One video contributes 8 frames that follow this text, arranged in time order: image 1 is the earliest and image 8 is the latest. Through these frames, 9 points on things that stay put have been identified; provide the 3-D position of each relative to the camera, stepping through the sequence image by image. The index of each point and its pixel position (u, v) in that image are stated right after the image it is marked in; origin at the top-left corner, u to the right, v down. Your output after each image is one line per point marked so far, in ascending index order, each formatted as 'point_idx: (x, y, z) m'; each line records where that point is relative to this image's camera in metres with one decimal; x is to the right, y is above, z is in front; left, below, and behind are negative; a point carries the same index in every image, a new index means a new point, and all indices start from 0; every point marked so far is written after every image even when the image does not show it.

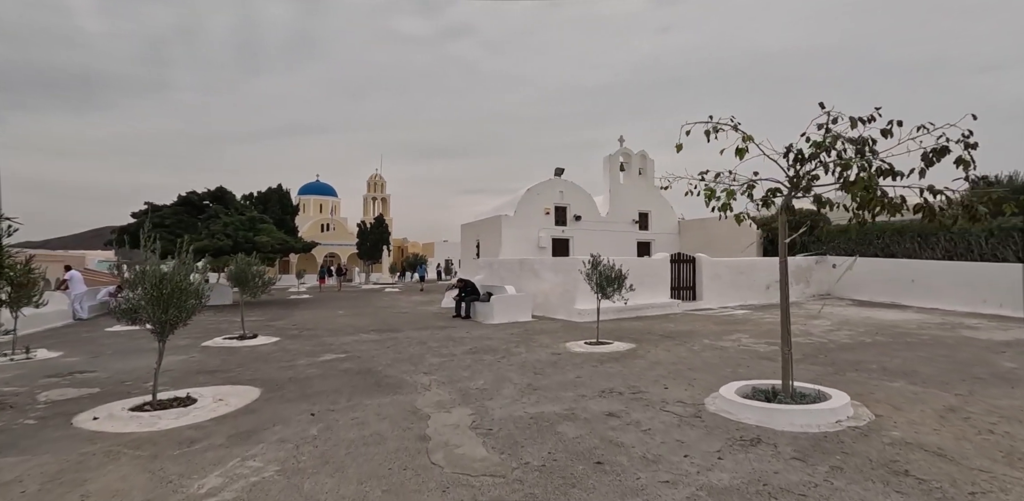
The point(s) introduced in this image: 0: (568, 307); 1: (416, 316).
0: (+1.5, -1.6, +13.3) m
1: (-2.8, -1.9, +13.8) m
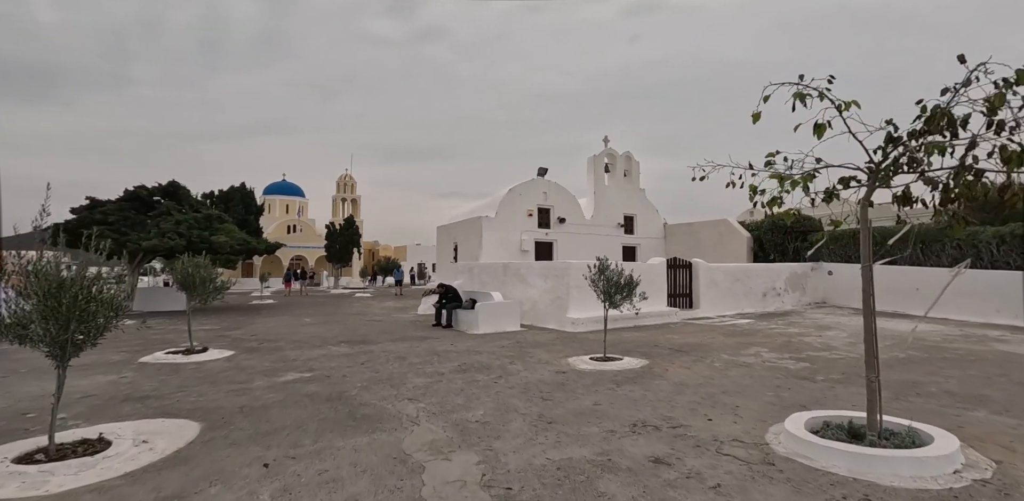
0: (+1.2, -1.7, +12.3) m
1: (-3.1, -1.9, +12.5) m
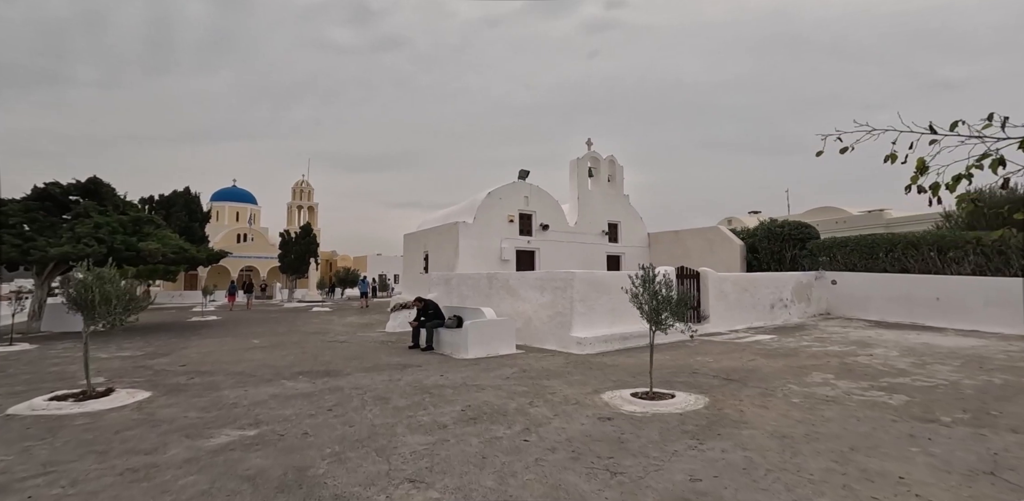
0: (+1.0, -1.8, +10.5) m
1: (-3.3, -2.1, +10.3) m
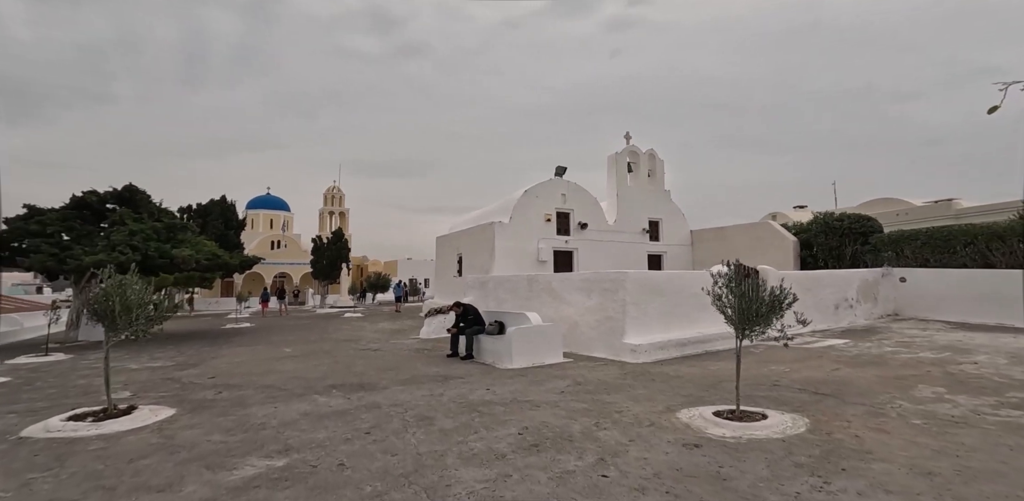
0: (+2.0, -1.8, +9.6) m
1: (-2.3, -2.1, +9.7) m
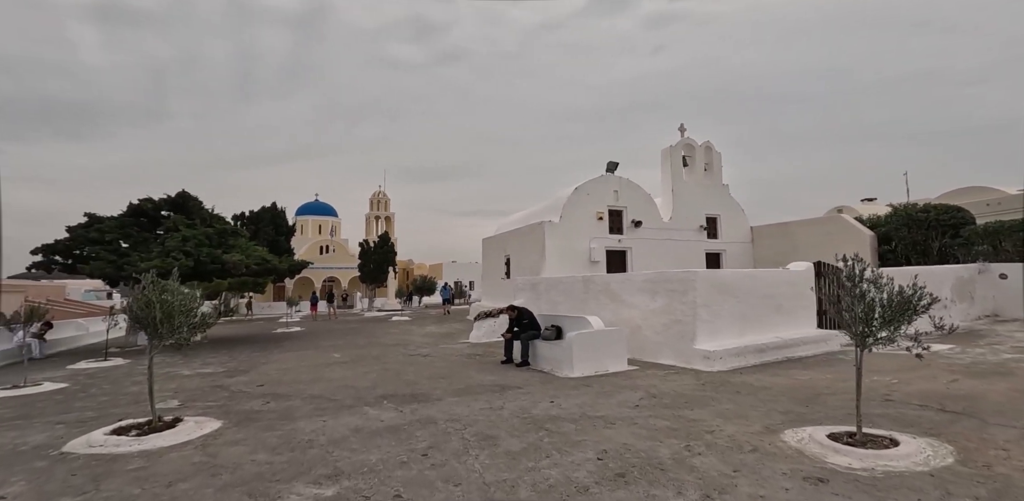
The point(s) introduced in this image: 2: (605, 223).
0: (+3.0, -1.8, +8.7) m
1: (-1.2, -2.1, +9.2) m
2: (+3.2, +1.0, +17.0) m
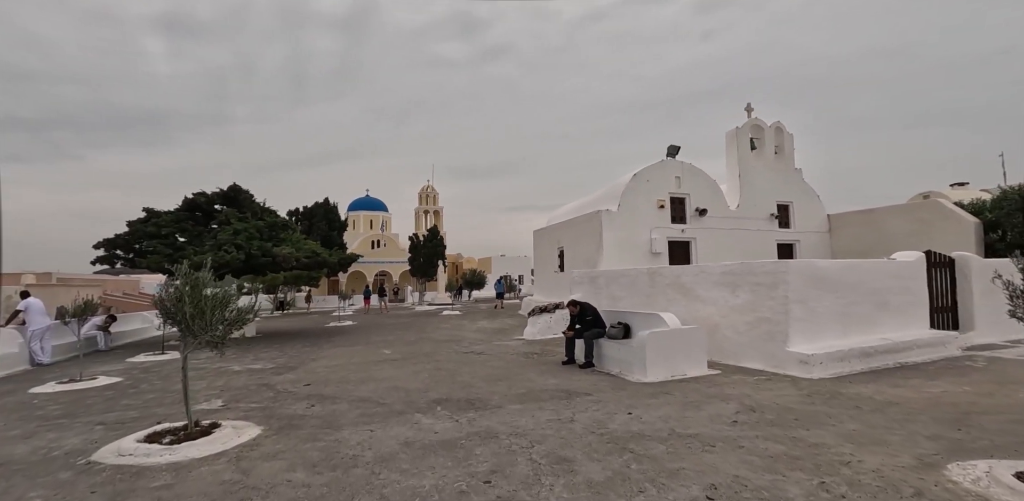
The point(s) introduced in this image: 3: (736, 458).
0: (+4.0, -1.6, +7.6) m
1: (-0.2, -2.0, +8.5) m
2: (+5.0, +1.2, +15.7) m
3: (+1.8, -1.7, +3.9) m
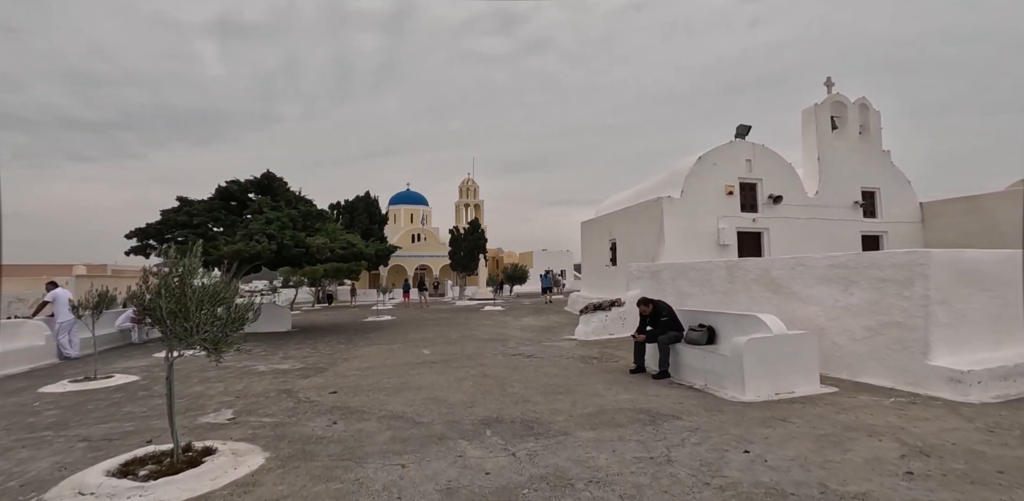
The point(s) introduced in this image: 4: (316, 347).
0: (+4.8, -1.4, +6.0) m
1: (+0.7, -1.8, +7.2) m
2: (+6.4, +1.5, +14.0) m
3: (+2.3, -1.5, +2.5) m
4: (-4.2, -2.0, +10.3) m
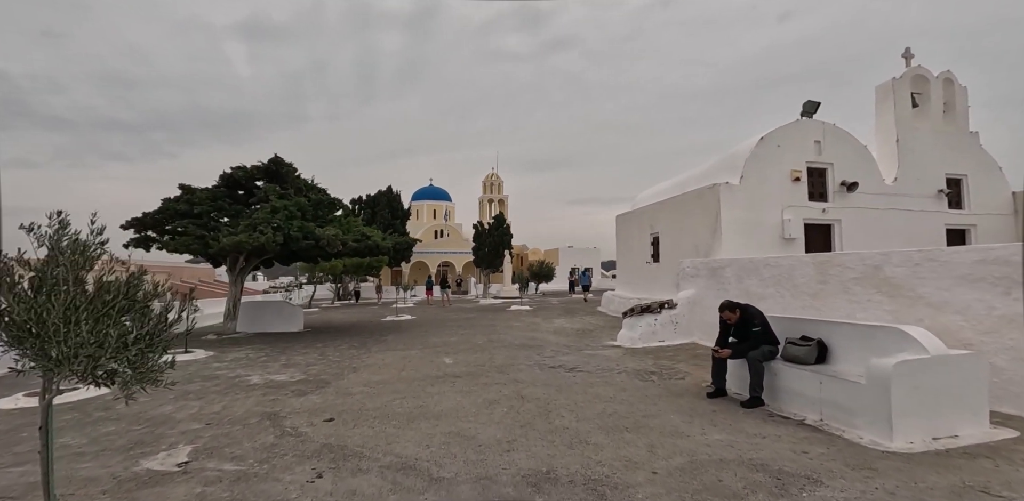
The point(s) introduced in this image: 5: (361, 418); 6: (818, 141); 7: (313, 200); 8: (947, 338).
0: (+5.3, -1.3, +4.3) m
1: (+1.2, -1.7, +5.7) m
2: (+7.3, +1.6, +12.2) m
3: (+2.6, -1.4, +1.0) m
4: (-3.5, -1.9, +9.0) m
5: (-1.5, -1.6, +4.8) m
6: (+7.8, +2.8, +12.4) m
7: (-4.8, +1.2, +11.9) m
8: (+4.9, -1.0, +5.5) m
